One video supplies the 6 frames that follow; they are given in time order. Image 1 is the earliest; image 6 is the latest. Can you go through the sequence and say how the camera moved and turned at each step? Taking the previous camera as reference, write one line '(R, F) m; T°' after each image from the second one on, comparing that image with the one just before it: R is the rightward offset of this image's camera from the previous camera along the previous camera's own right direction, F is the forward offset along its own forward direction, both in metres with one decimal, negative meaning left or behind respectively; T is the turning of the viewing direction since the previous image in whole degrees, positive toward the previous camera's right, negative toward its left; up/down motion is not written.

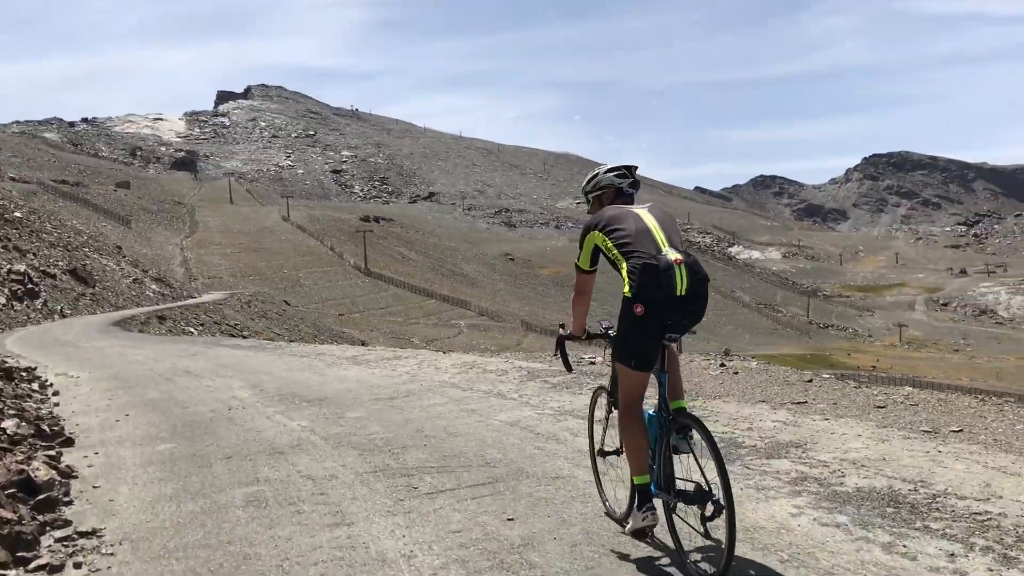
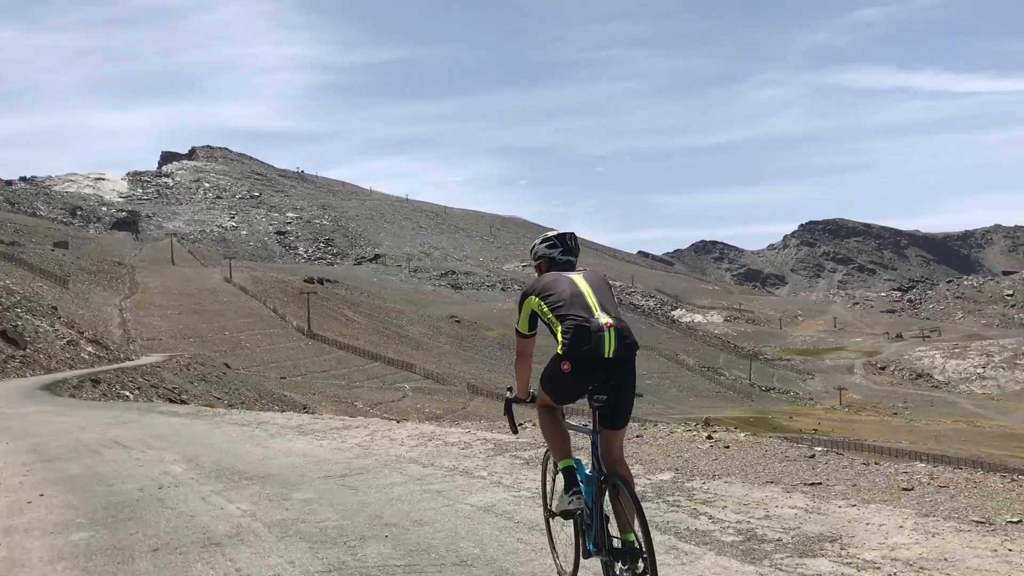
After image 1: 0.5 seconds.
(-0.2, +0.9) m; +3°
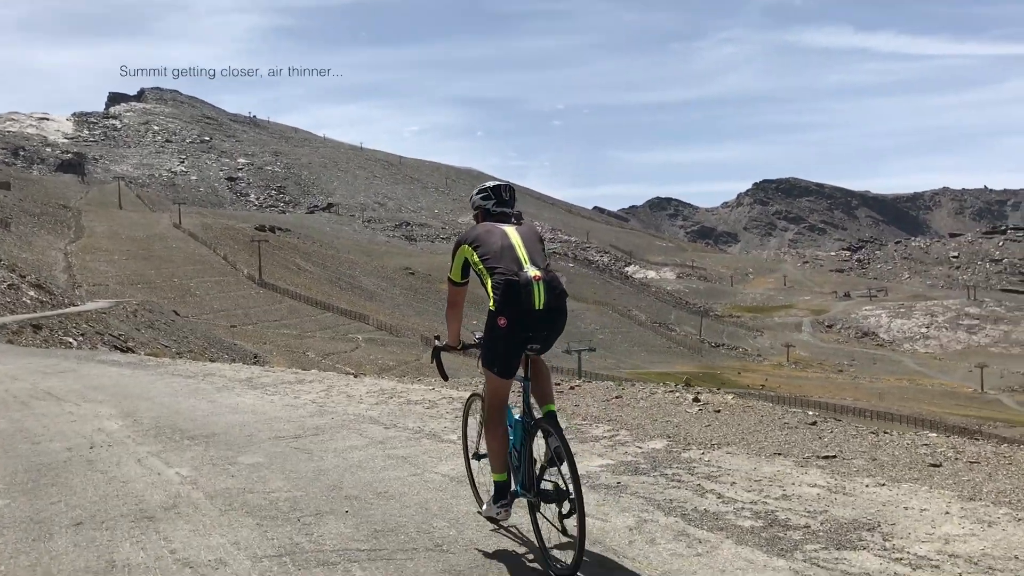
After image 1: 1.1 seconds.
(-0.2, +0.8) m; +3°
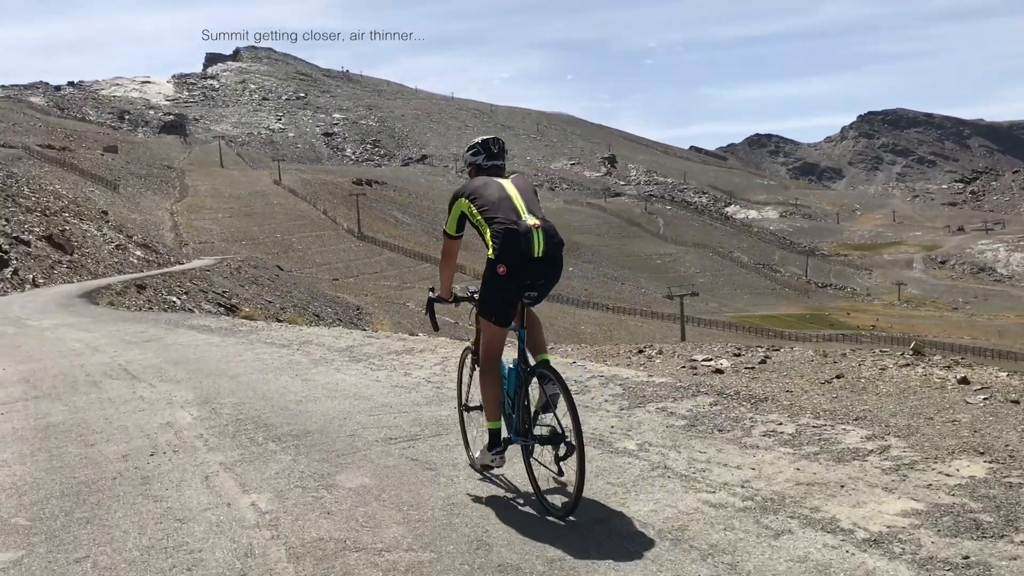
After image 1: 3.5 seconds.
(-0.5, +2.1) m; -6°
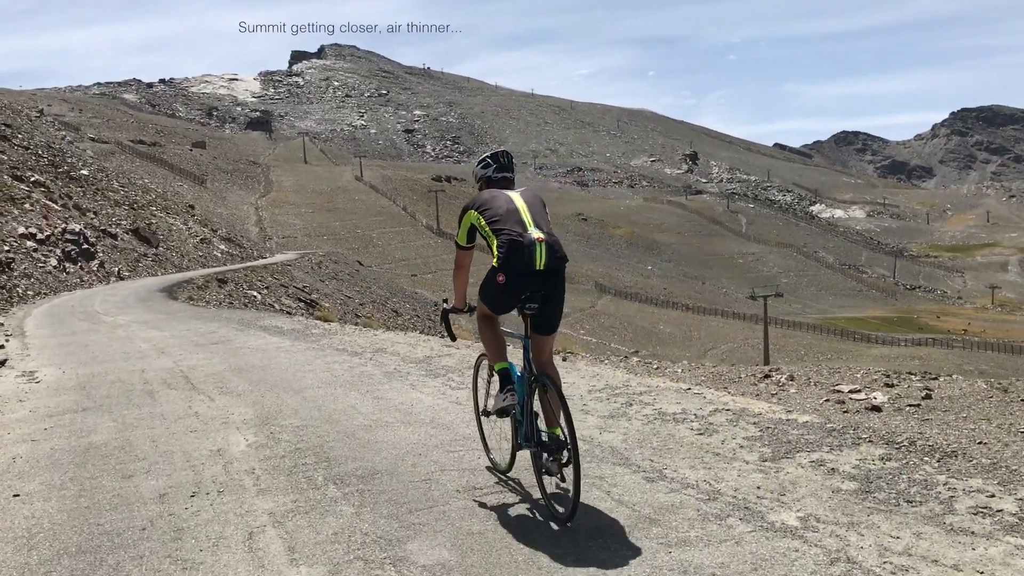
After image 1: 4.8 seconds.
(-0.2, +1.2) m; -4°
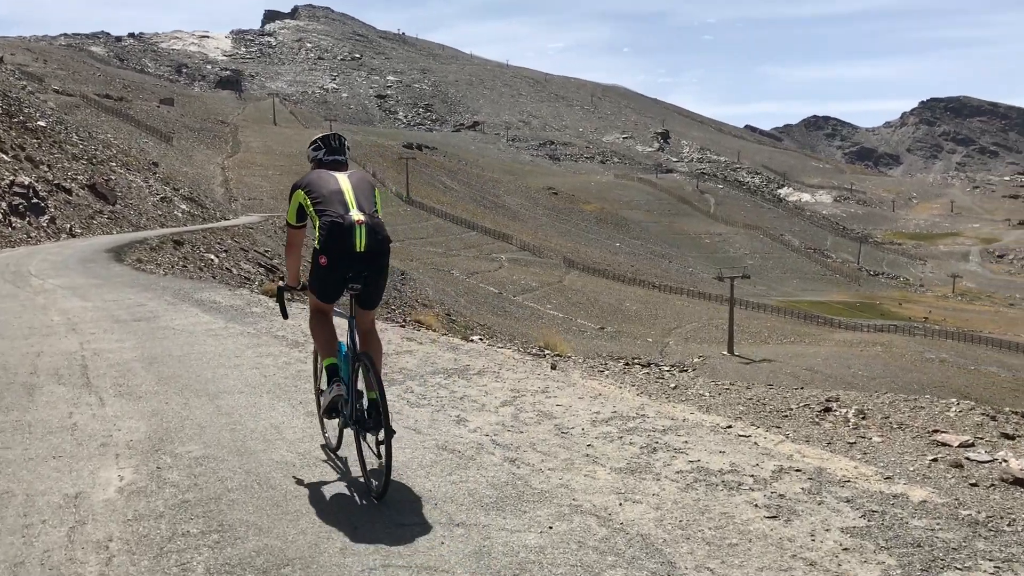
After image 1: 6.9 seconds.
(-0.1, +1.8) m; +2°
